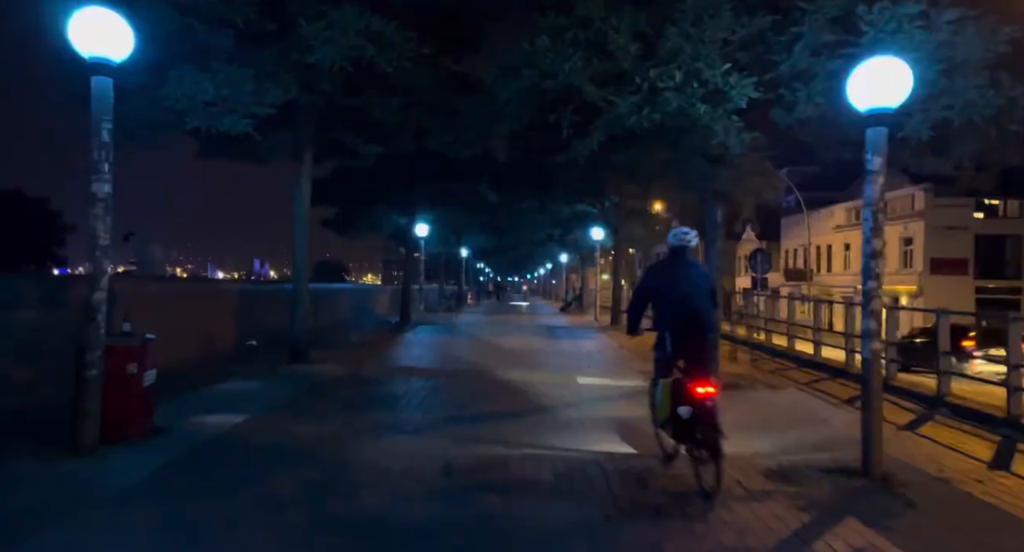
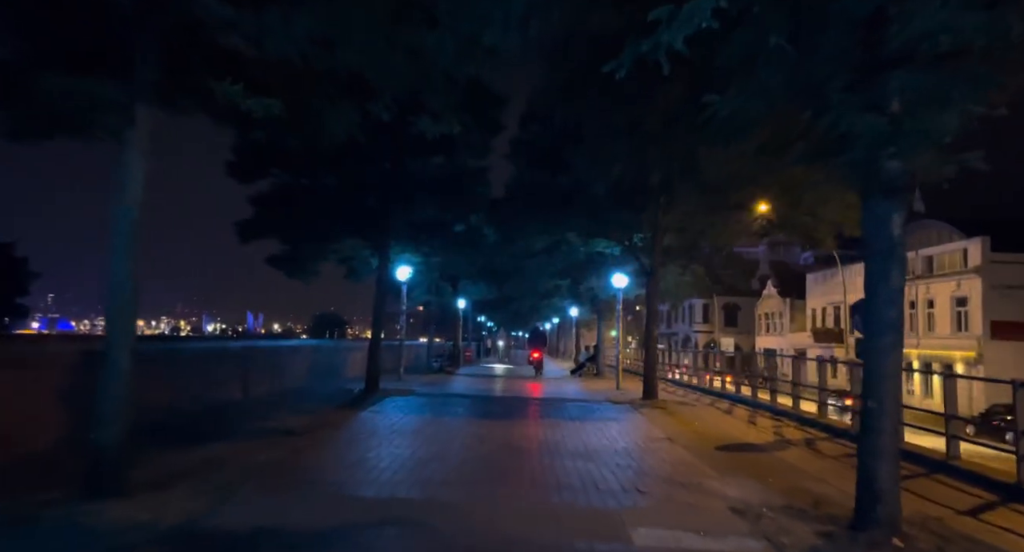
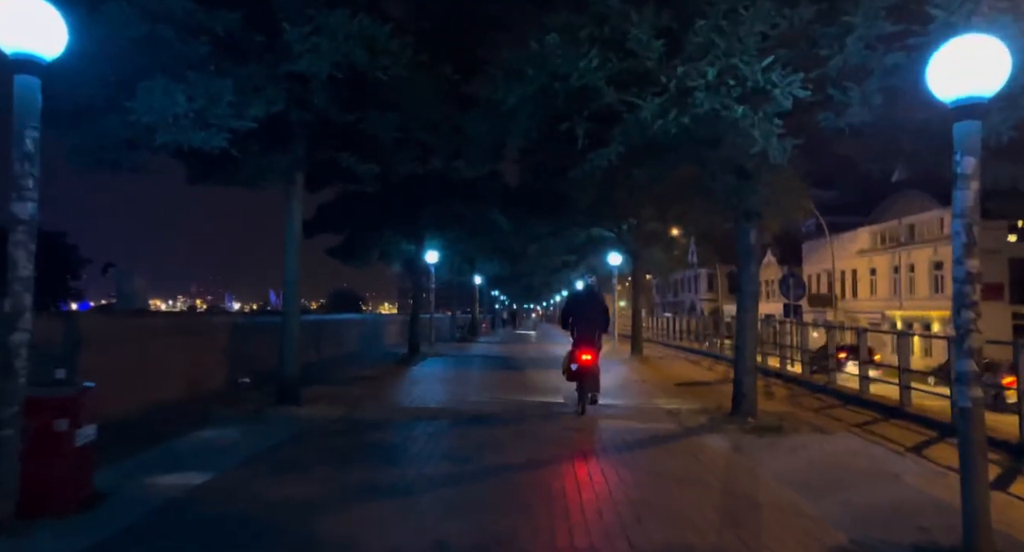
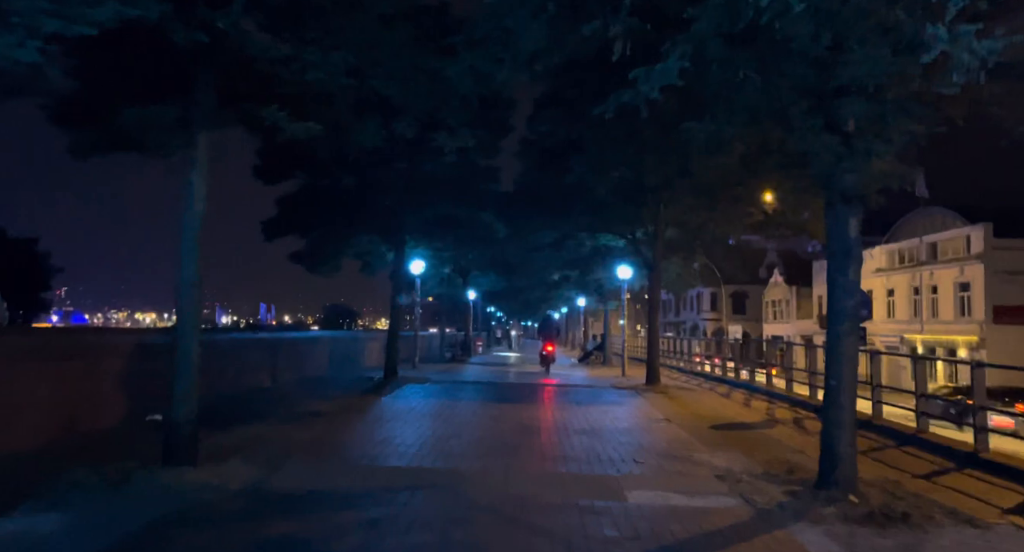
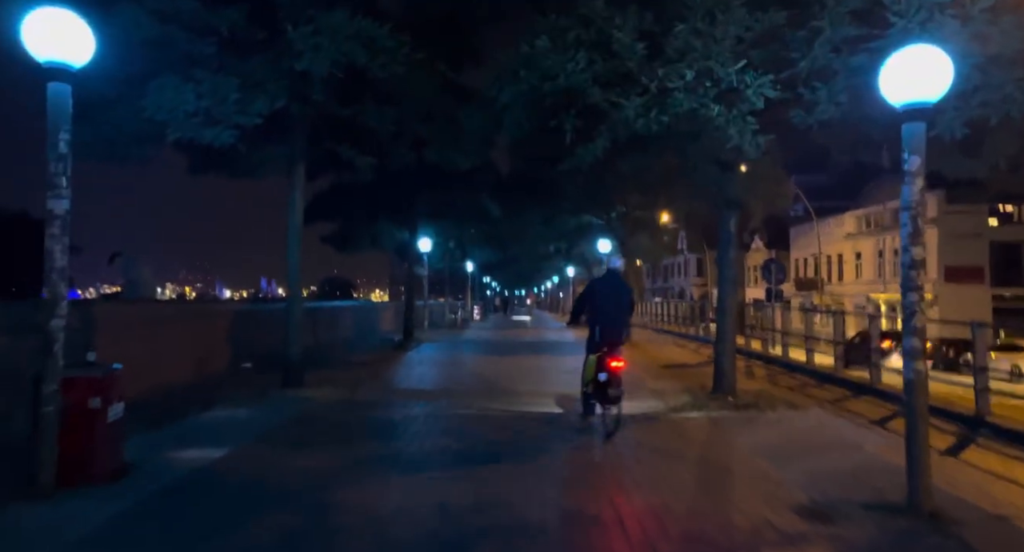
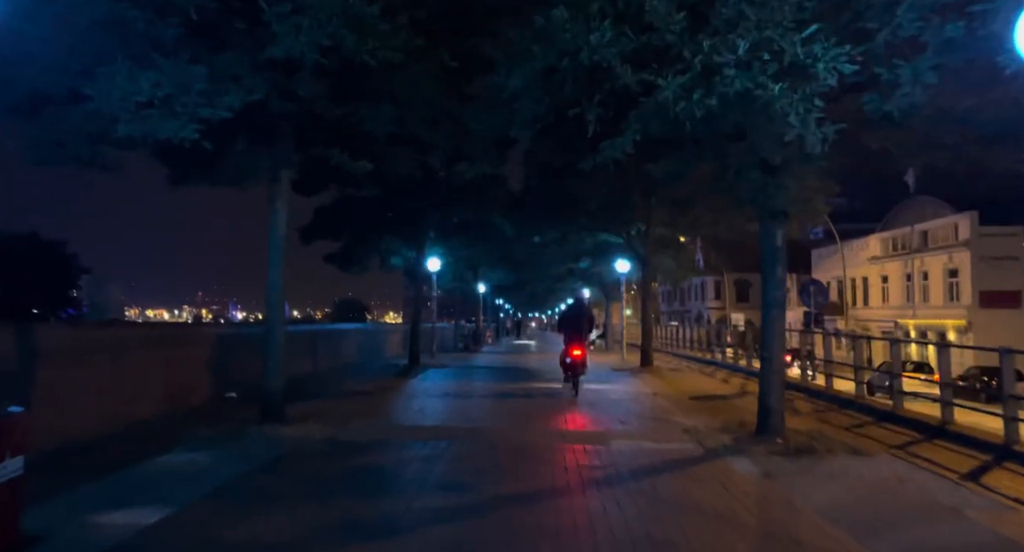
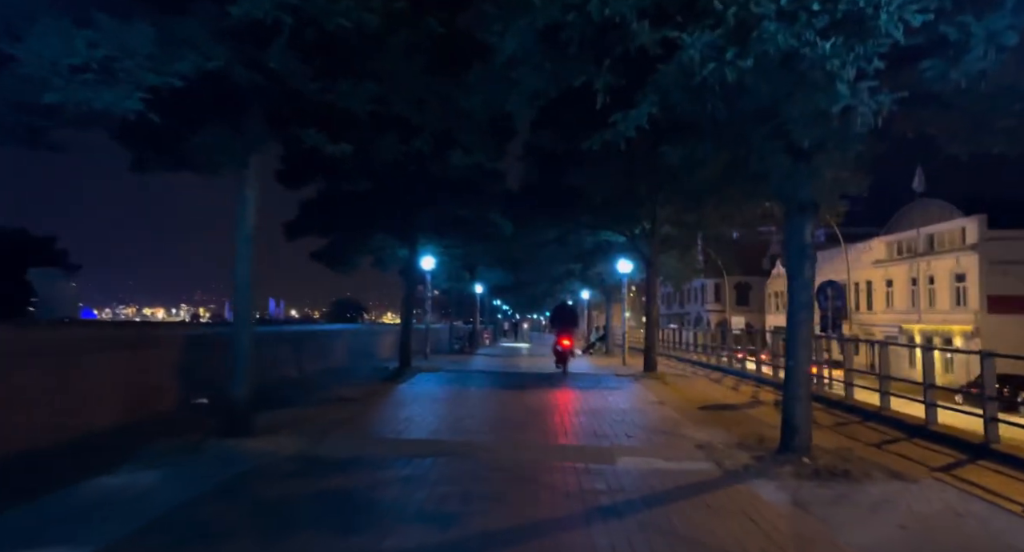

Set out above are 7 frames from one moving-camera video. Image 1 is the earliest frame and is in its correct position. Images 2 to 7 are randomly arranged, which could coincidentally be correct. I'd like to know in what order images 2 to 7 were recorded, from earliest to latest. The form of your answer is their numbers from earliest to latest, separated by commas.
5, 3, 6, 7, 4, 2
